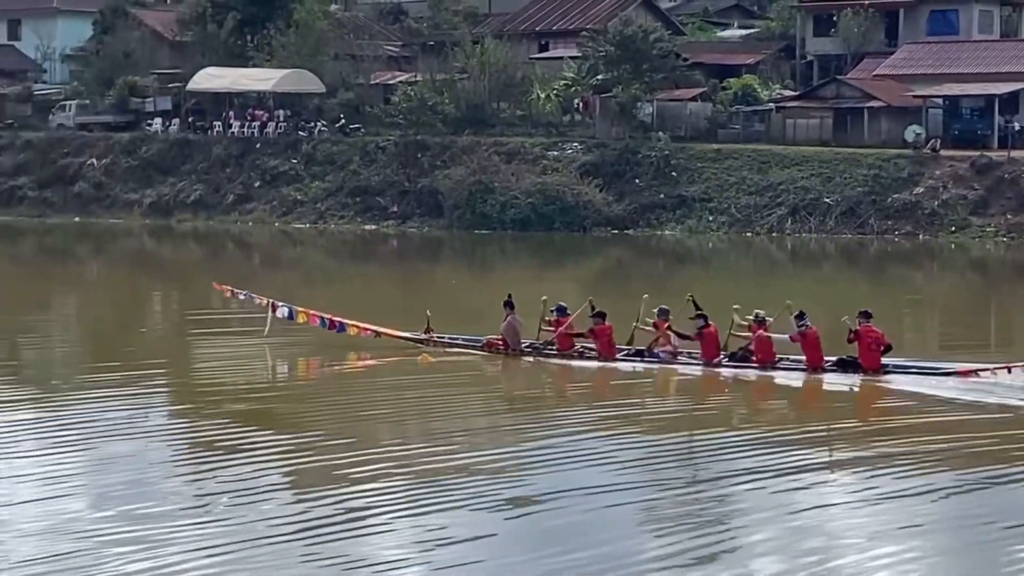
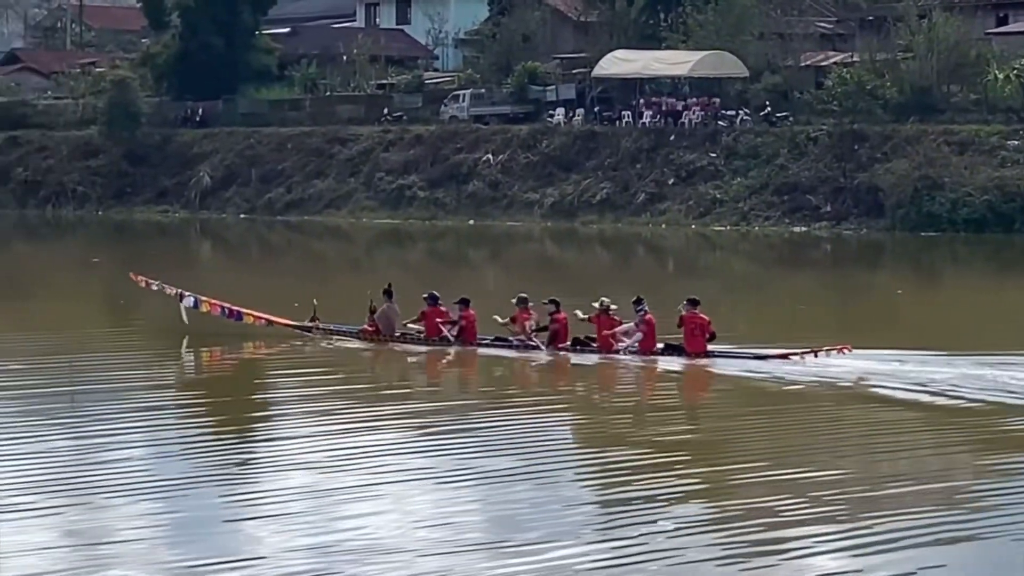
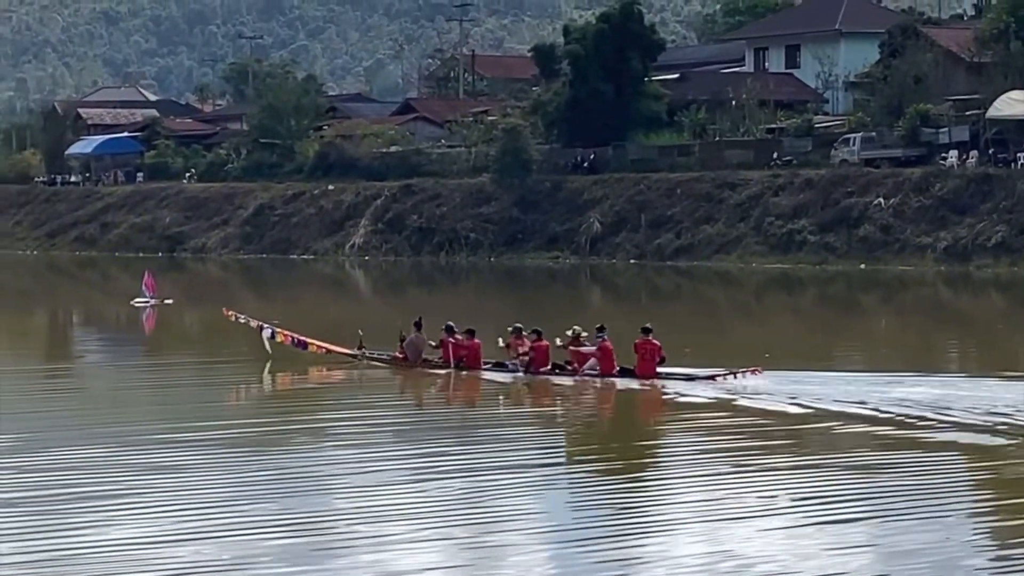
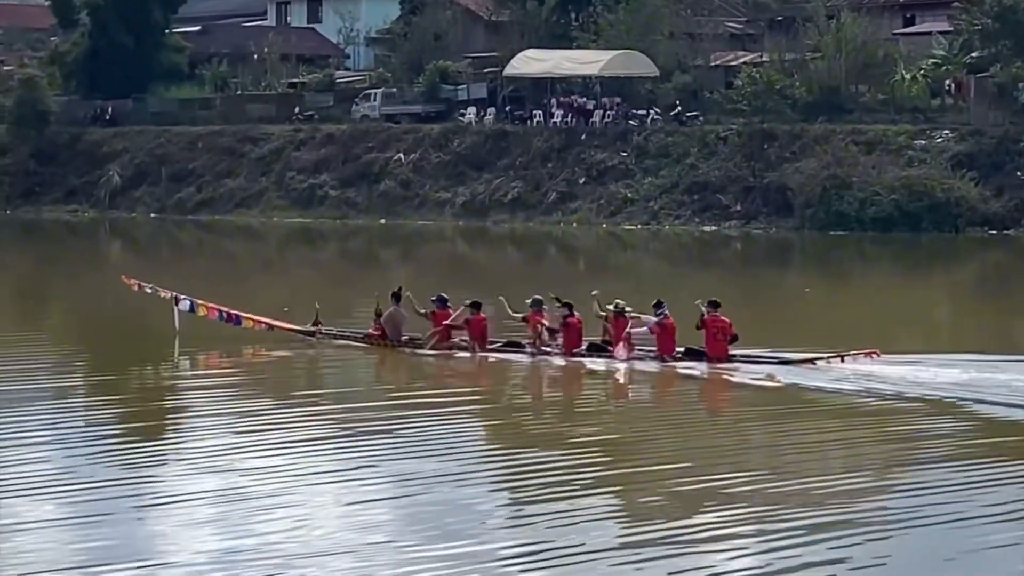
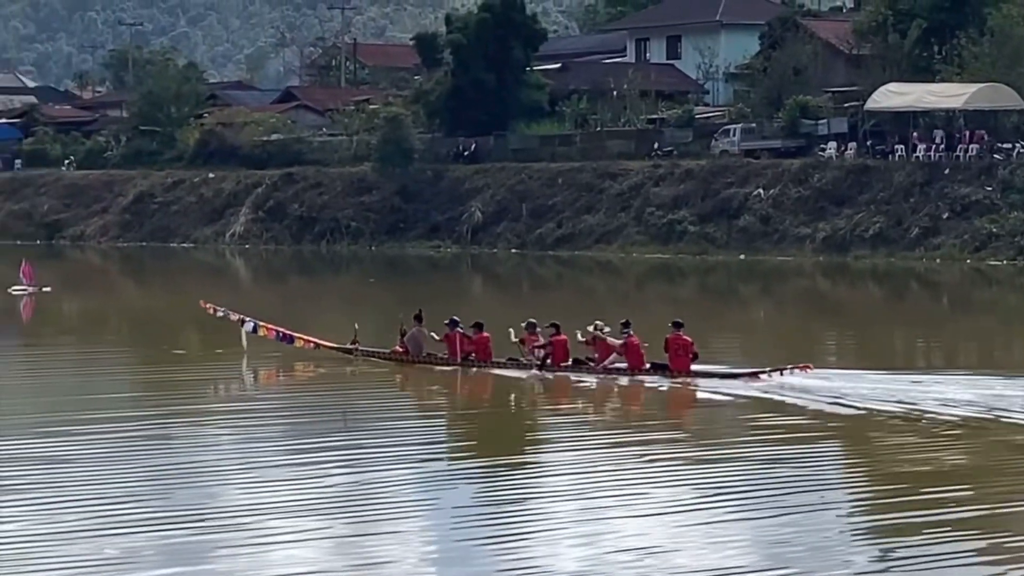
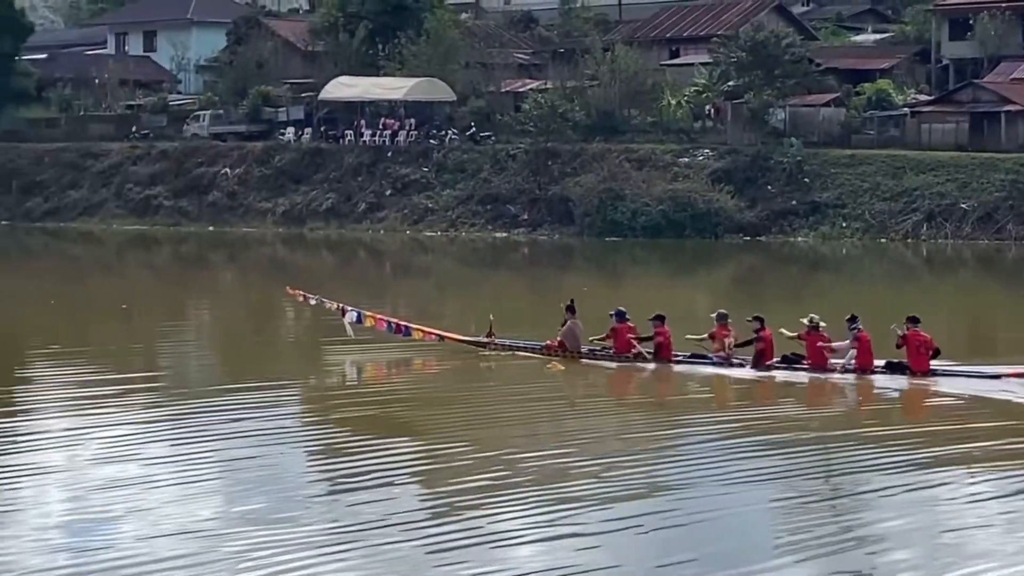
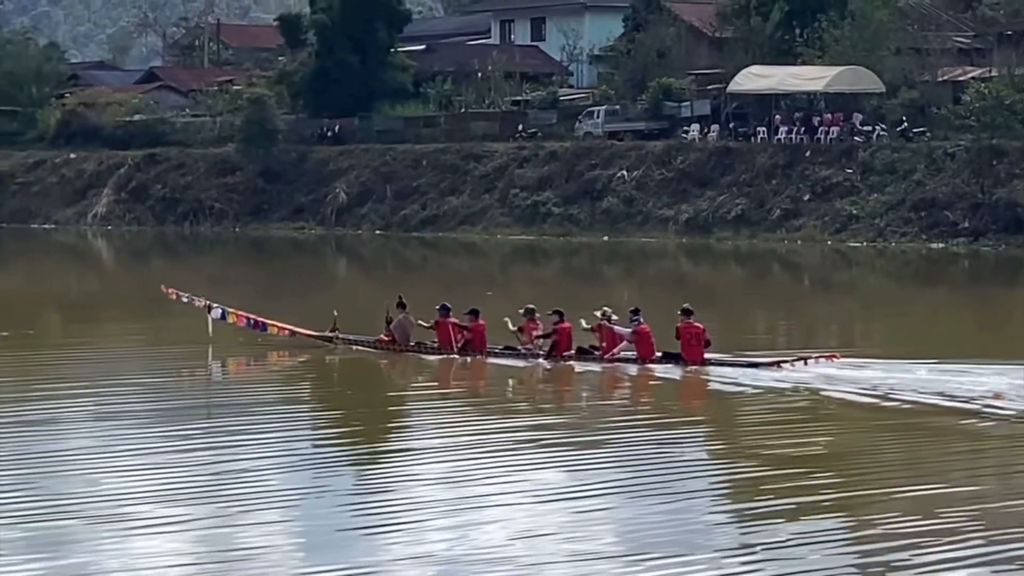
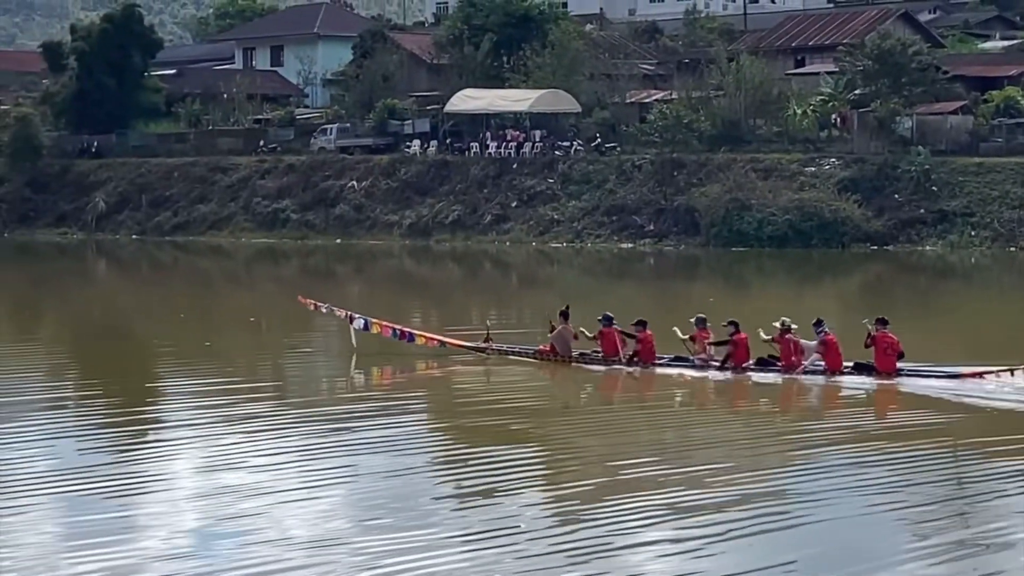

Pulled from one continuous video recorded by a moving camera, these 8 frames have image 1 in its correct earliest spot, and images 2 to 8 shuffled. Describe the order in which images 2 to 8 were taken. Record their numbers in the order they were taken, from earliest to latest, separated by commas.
6, 8, 4, 2, 7, 5, 3
